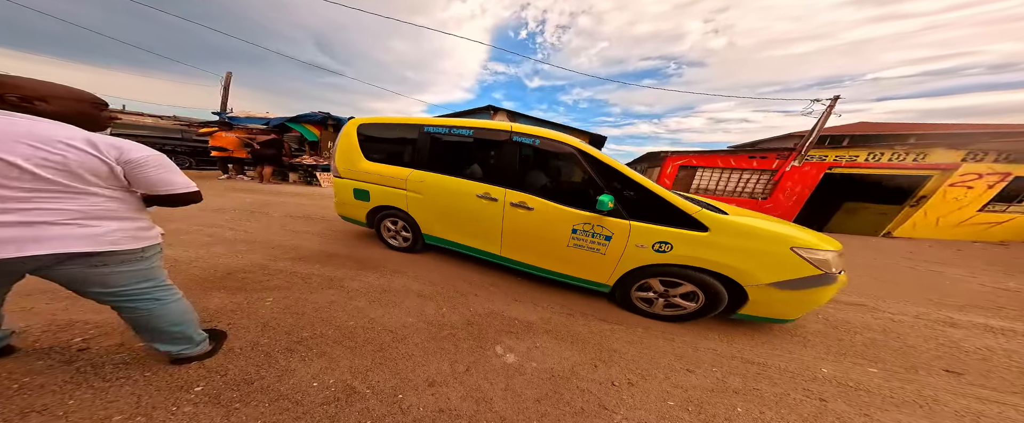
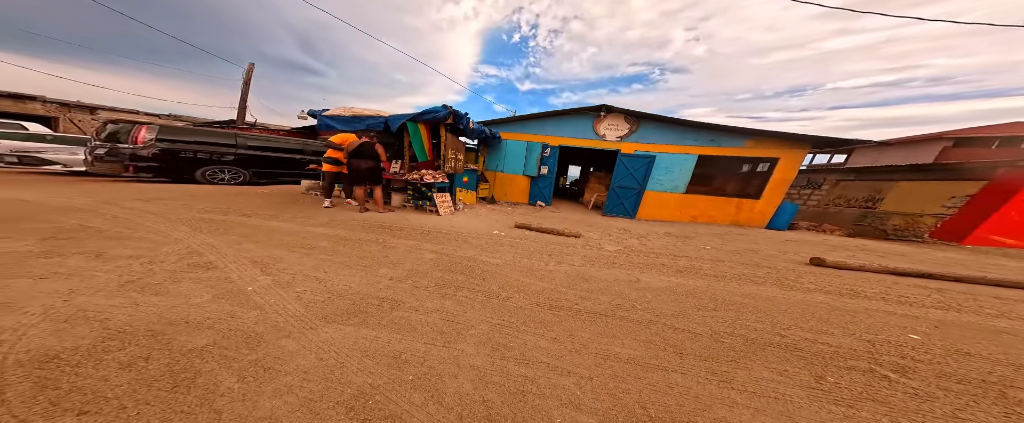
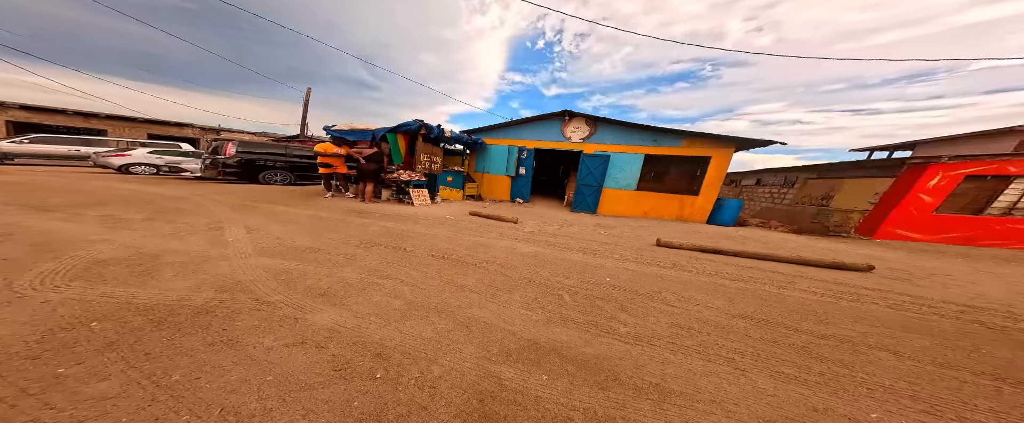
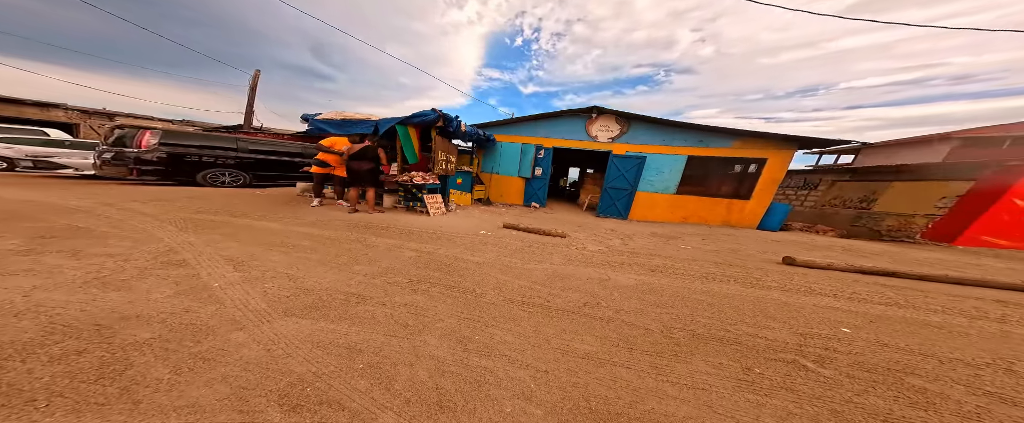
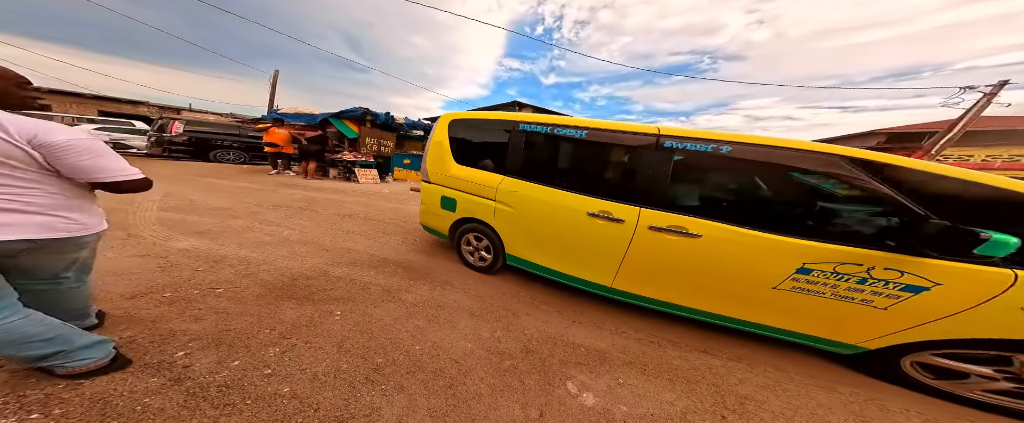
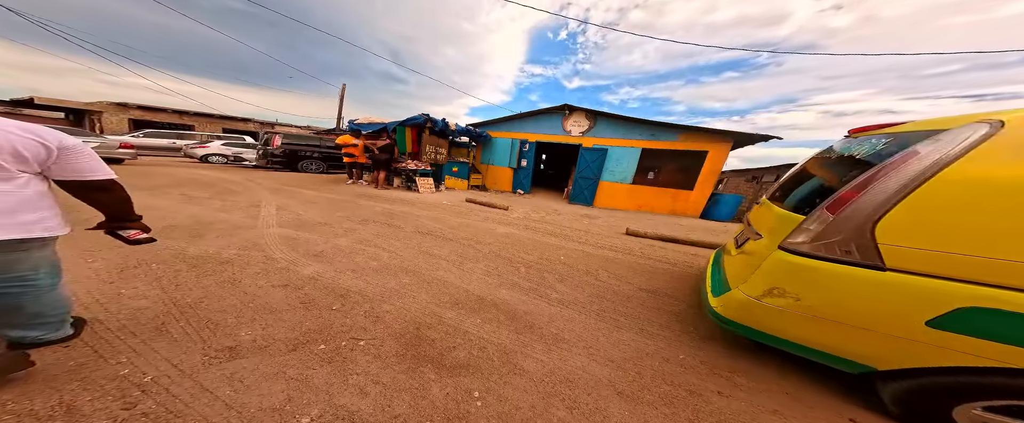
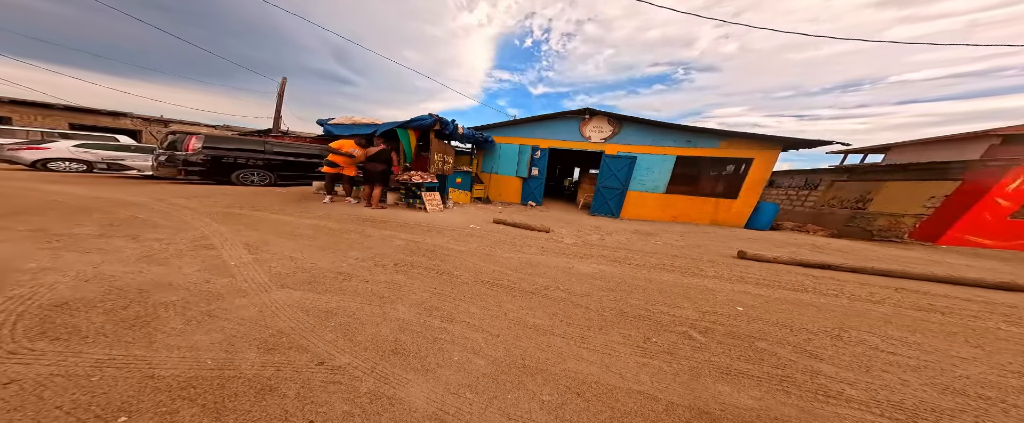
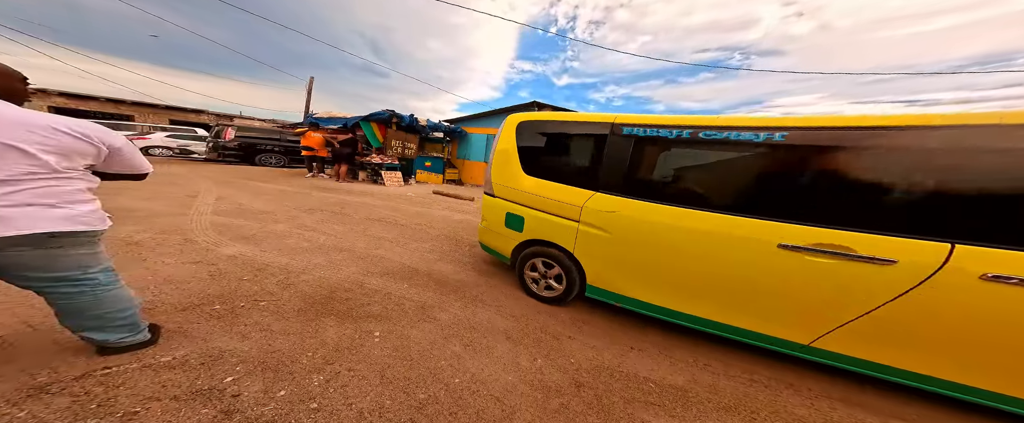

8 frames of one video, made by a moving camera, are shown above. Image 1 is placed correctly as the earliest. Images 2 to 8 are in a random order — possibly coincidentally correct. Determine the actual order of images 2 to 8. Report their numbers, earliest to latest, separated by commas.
5, 8, 6, 3, 7, 4, 2
